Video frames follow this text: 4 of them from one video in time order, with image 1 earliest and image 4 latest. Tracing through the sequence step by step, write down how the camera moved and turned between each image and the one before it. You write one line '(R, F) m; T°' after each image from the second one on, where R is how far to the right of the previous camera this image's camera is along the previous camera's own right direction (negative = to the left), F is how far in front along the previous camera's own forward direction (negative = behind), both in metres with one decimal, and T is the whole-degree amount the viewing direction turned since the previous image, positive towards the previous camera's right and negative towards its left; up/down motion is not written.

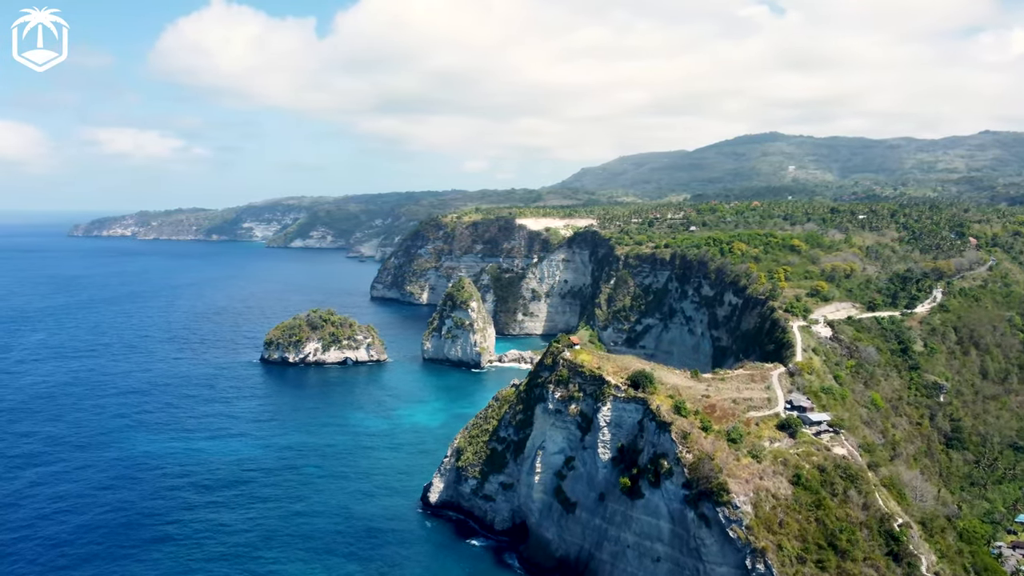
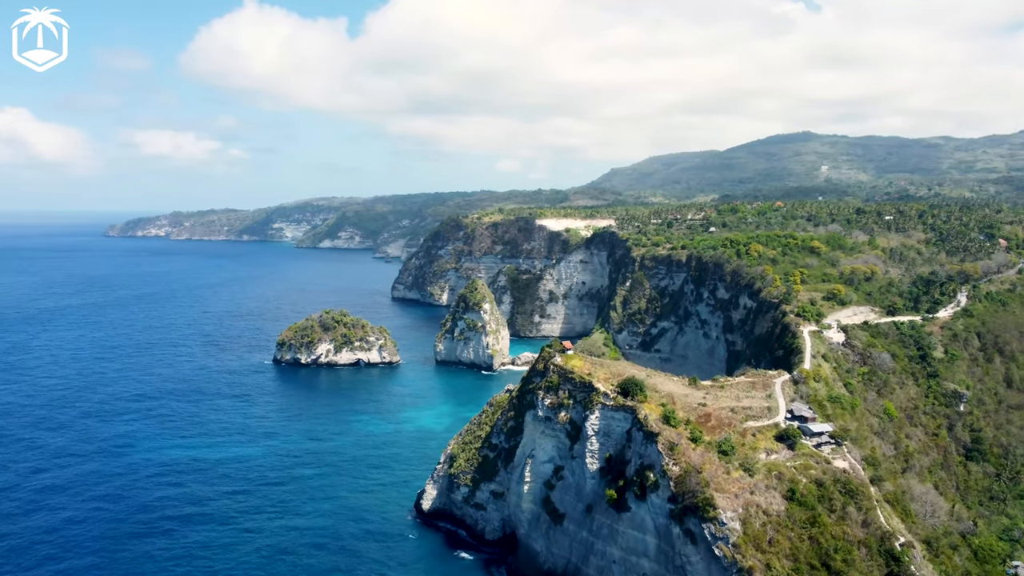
(+2.0, +1.0) m; -2°
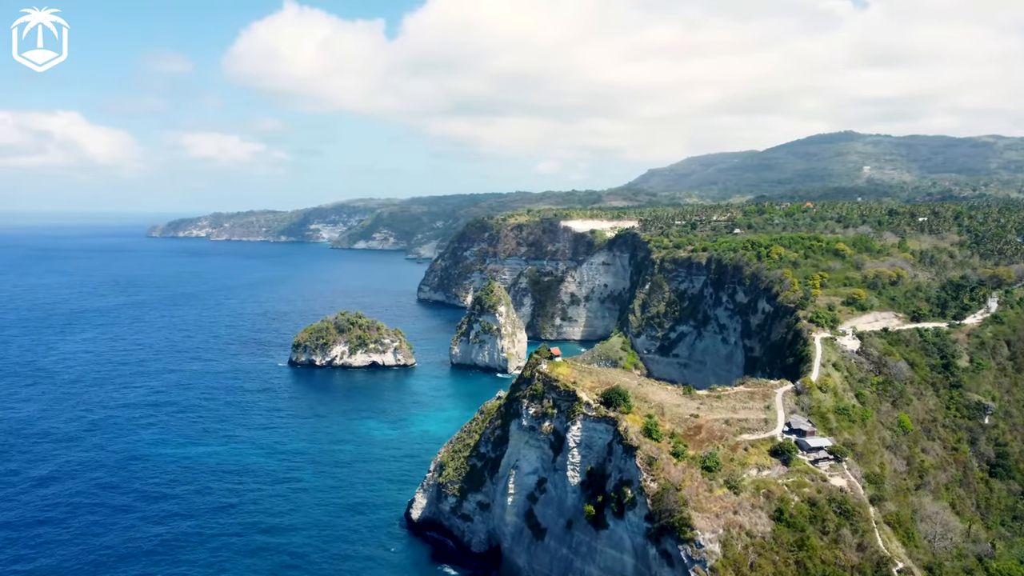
(+2.5, +1.2) m; -3°
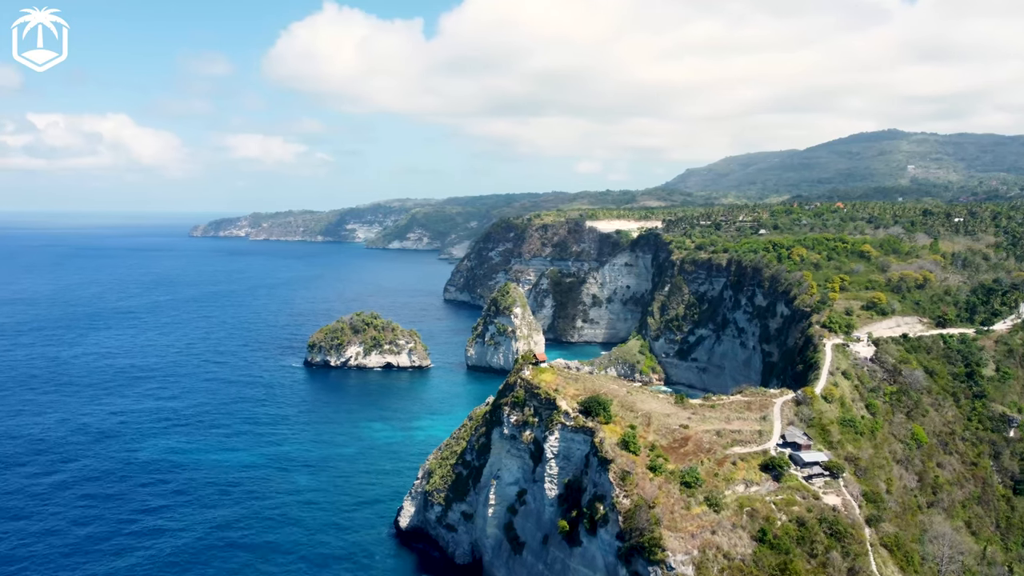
(+2.5, +1.3) m; -3°
